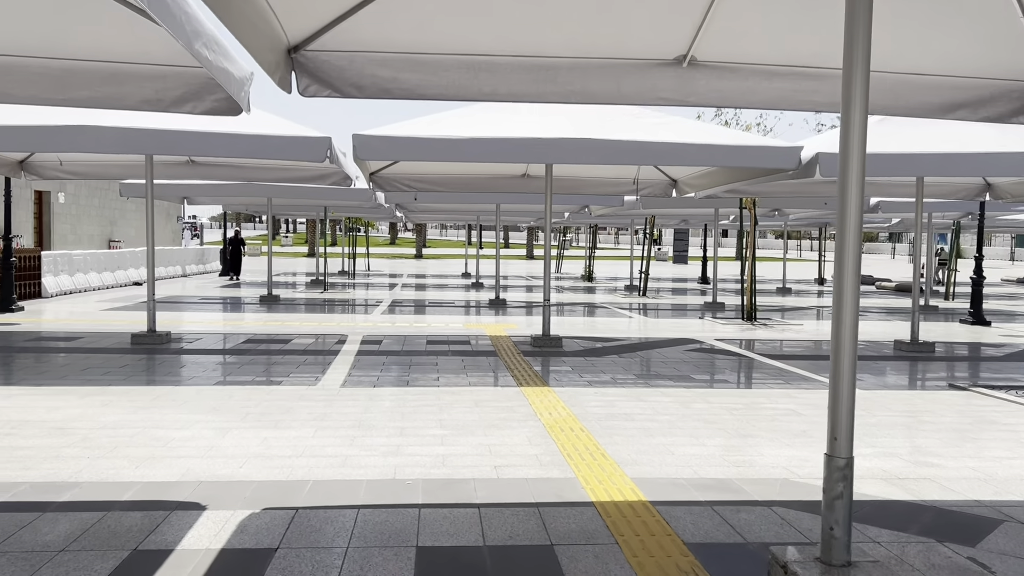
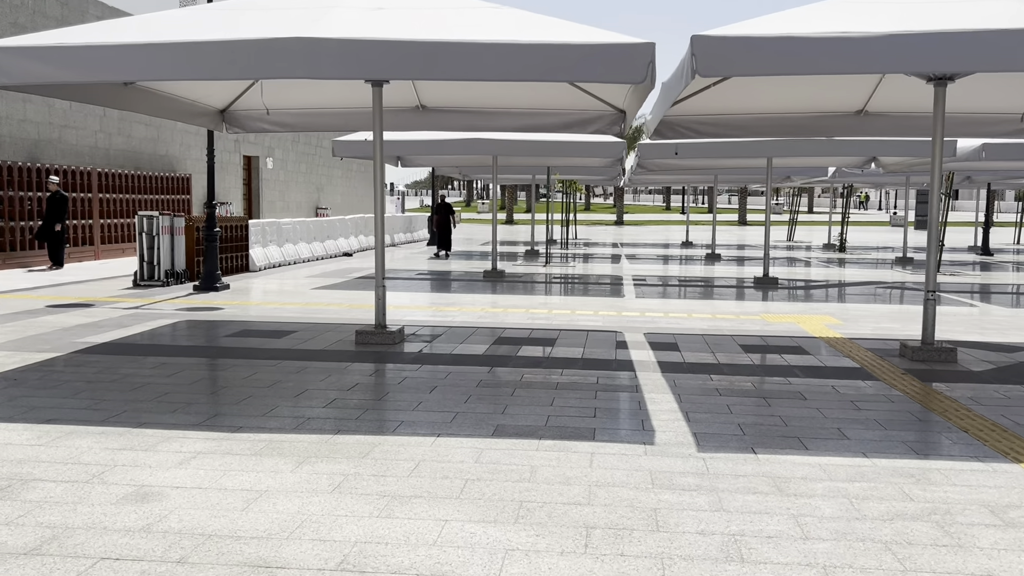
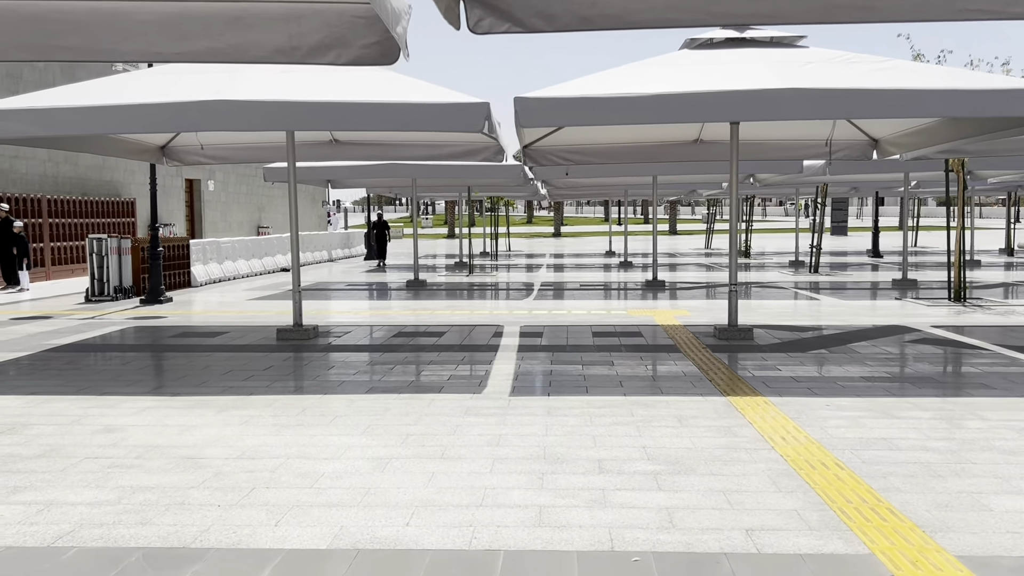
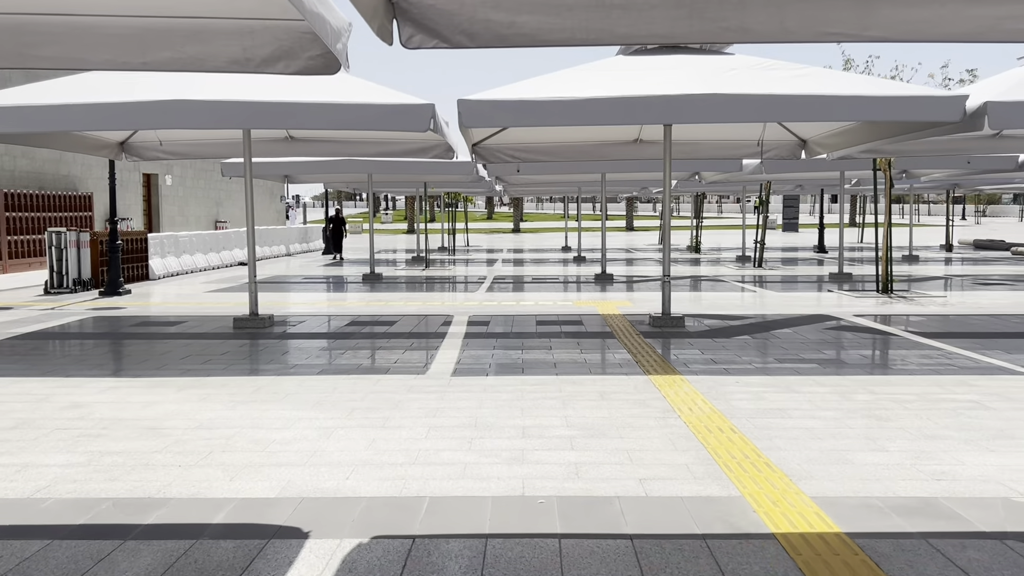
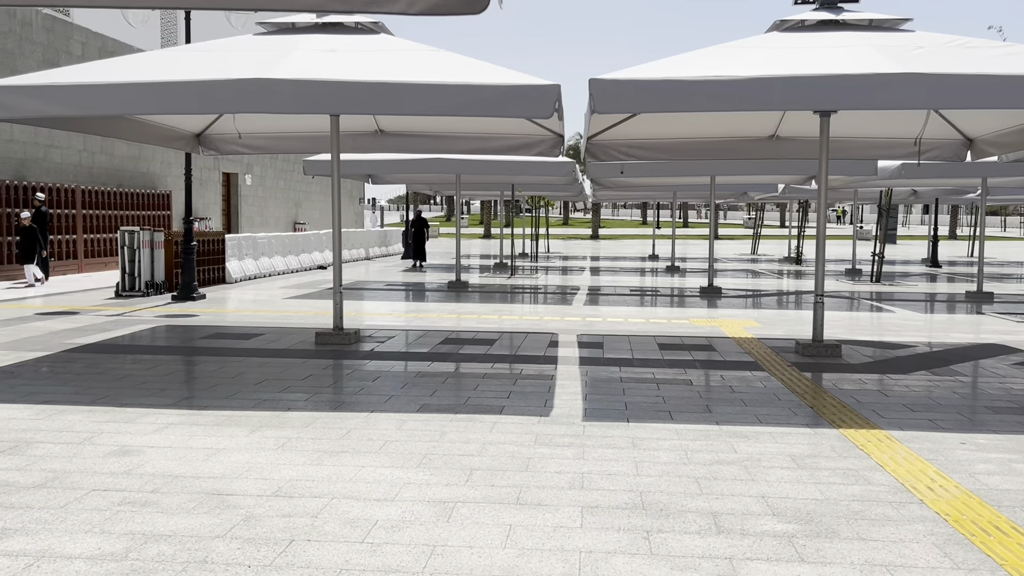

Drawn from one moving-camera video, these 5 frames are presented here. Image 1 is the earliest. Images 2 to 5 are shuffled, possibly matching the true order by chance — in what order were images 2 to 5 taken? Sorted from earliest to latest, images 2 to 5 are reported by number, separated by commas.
4, 3, 5, 2
